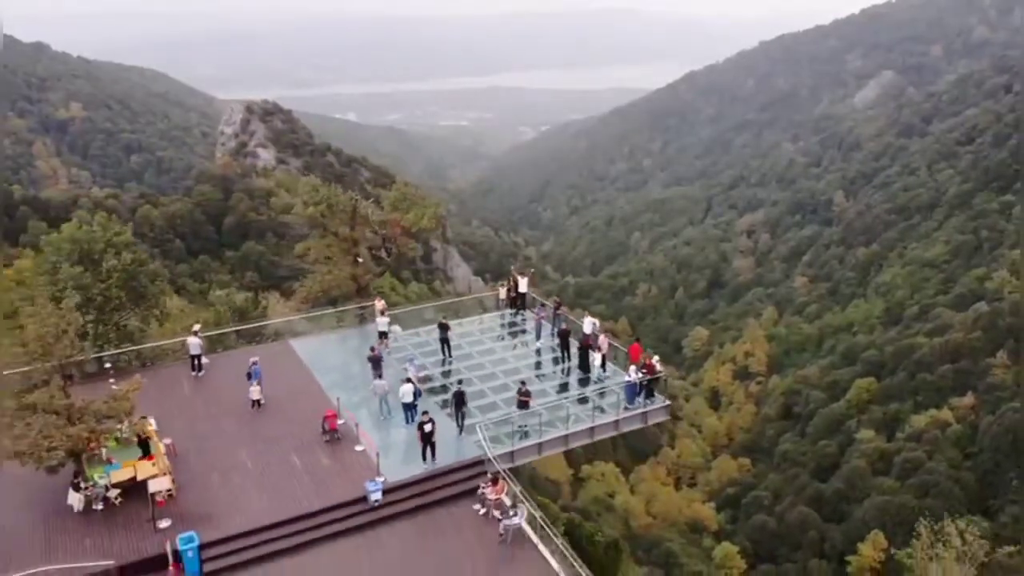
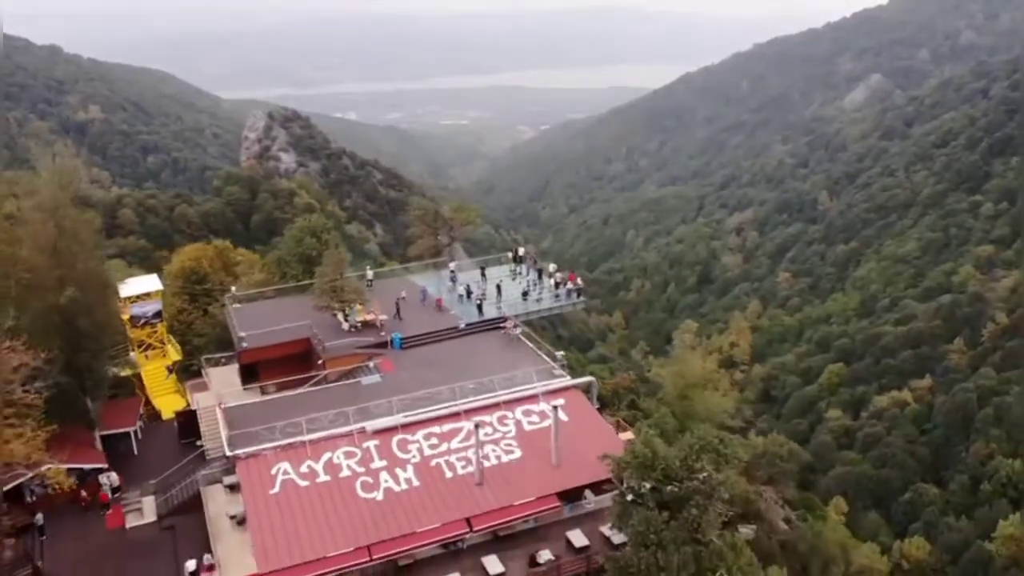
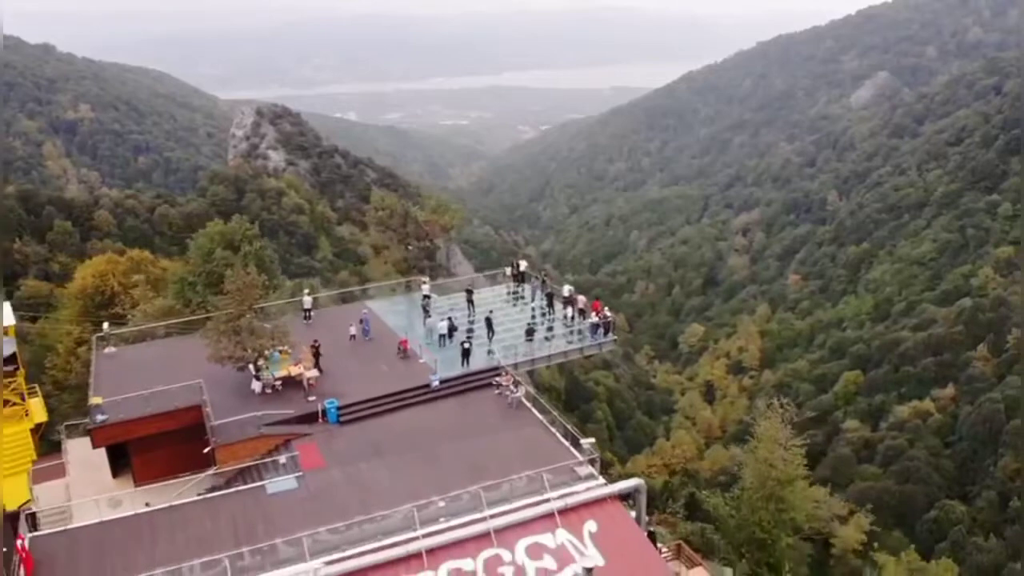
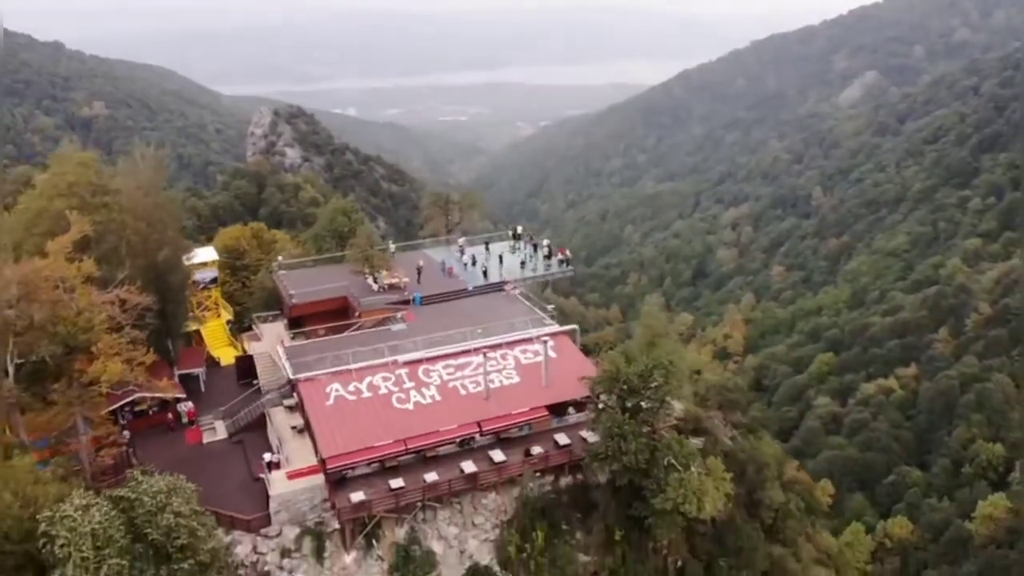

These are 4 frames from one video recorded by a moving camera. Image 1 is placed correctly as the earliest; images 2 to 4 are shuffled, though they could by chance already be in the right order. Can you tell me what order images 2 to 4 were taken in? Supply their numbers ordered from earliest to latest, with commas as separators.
3, 2, 4
